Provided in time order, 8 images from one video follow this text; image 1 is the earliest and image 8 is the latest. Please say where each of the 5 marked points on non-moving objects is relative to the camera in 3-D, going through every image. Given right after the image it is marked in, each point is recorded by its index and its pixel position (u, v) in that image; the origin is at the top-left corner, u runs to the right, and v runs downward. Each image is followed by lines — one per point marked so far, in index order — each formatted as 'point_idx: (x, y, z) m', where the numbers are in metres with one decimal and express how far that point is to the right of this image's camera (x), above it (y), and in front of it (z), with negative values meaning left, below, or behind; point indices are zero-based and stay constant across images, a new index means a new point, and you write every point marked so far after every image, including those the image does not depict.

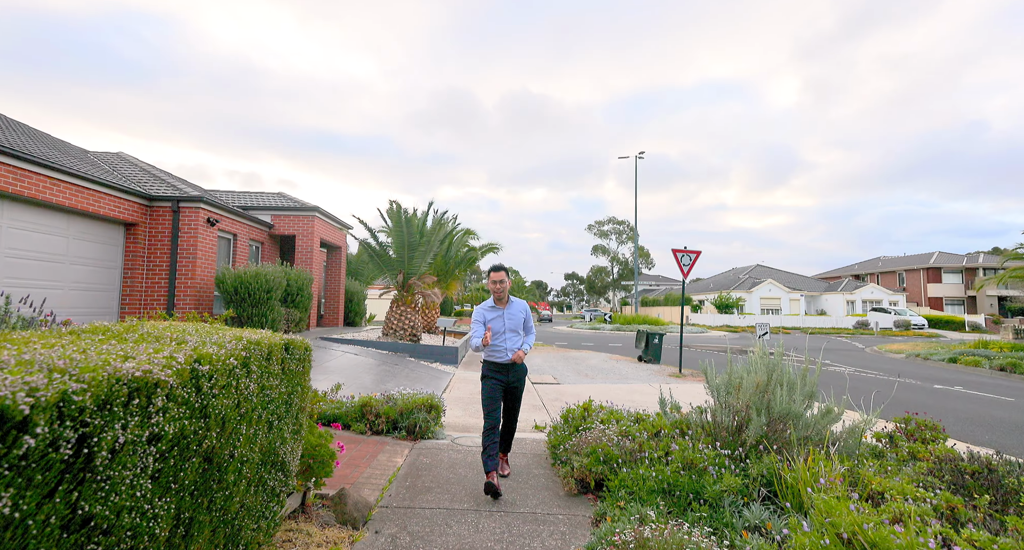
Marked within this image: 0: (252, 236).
0: (-7.0, +1.0, +12.9) m
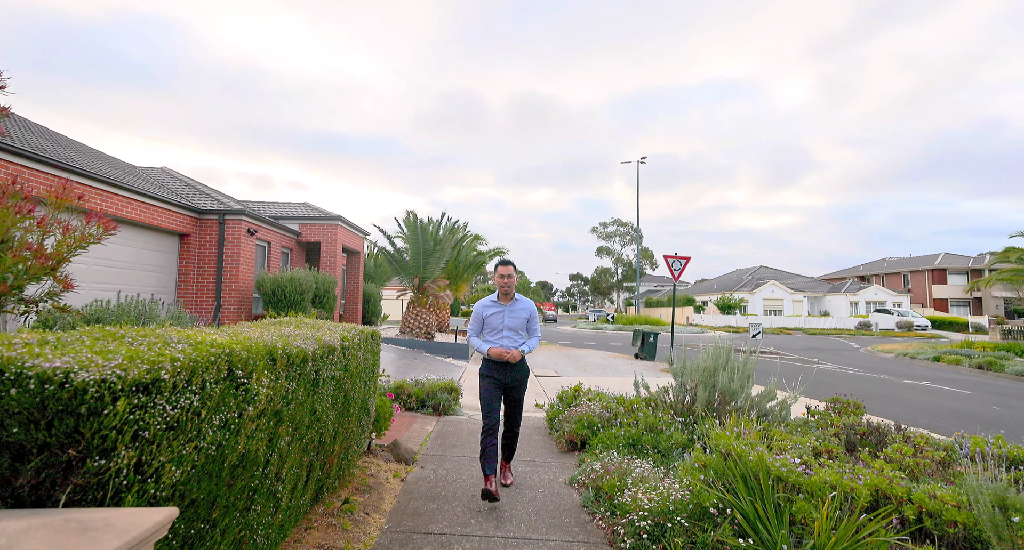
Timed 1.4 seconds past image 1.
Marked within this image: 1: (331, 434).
0: (-6.8, +0.9, +14.3) m
1: (-1.0, -0.9, +2.8) m
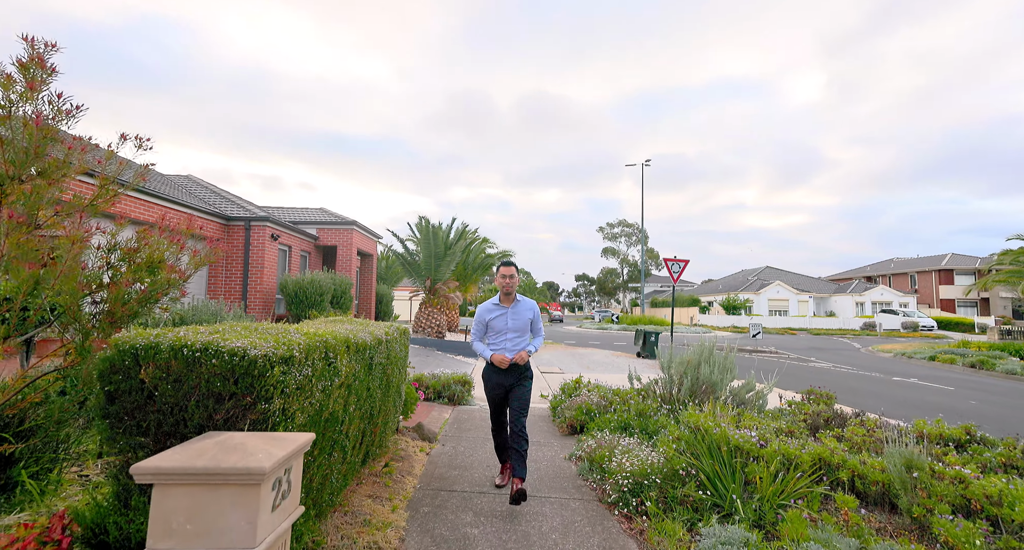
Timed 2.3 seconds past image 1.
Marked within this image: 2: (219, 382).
0: (-6.6, +0.8, +15.1) m
1: (-1.0, -1.0, +3.5) m
2: (-1.2, -0.4, +2.0) m
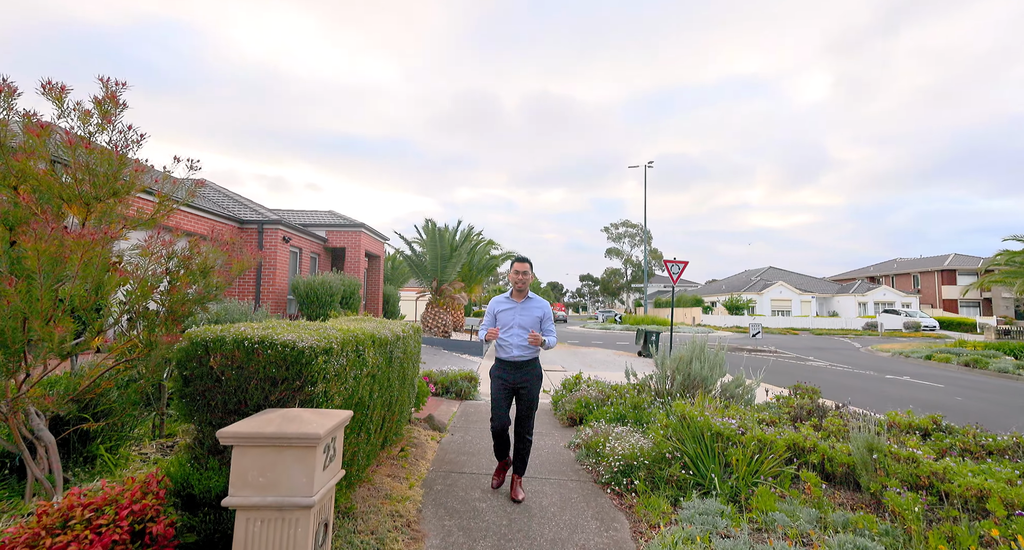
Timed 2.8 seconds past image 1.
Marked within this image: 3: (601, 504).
0: (-6.5, +0.8, +15.6) m
1: (-0.9, -1.0, +3.9) m
2: (-1.2, -0.5, +2.4) m
3: (+0.7, -1.7, +3.7) m
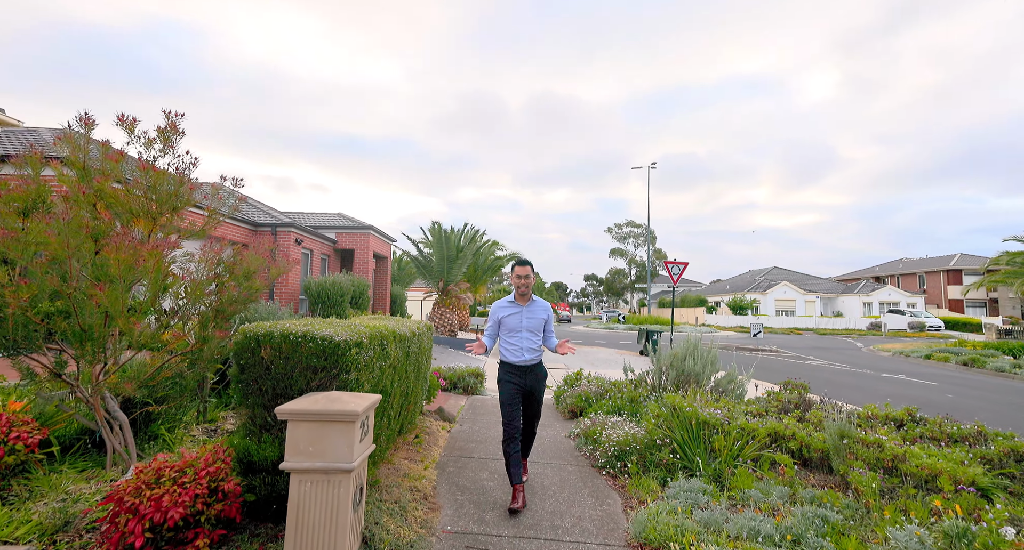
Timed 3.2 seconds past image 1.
0: (-6.3, +0.8, +16.0) m
1: (-0.9, -1.0, +4.3) m
2: (-1.1, -0.5, +2.8) m
3: (+0.7, -1.8, +4.1) m
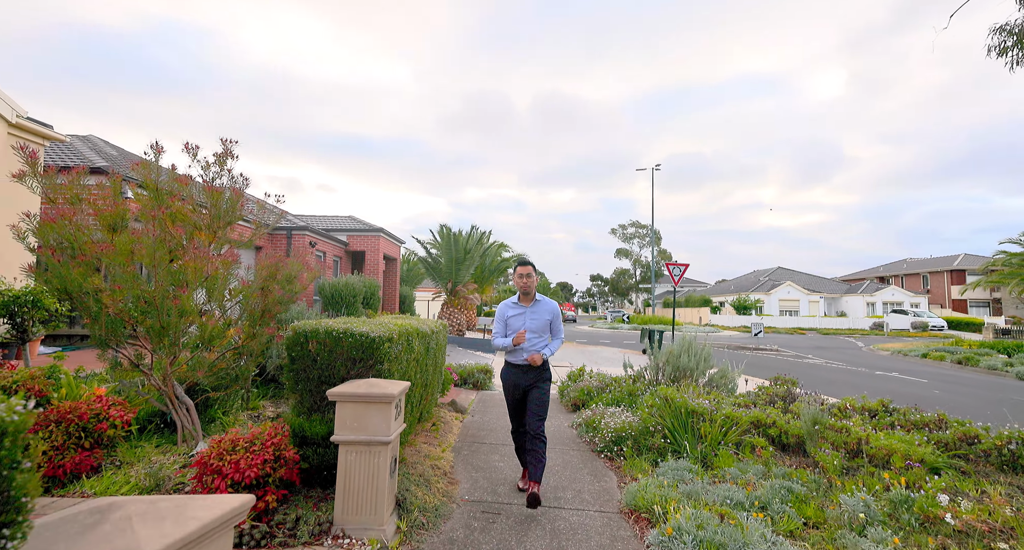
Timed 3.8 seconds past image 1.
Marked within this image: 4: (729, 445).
0: (-6.1, +0.7, +16.6) m
1: (-0.8, -1.1, +4.9) m
2: (-1.1, -0.5, +3.3) m
3: (+0.8, -1.8, +4.5) m
4: (+2.0, -1.6, +4.5) m
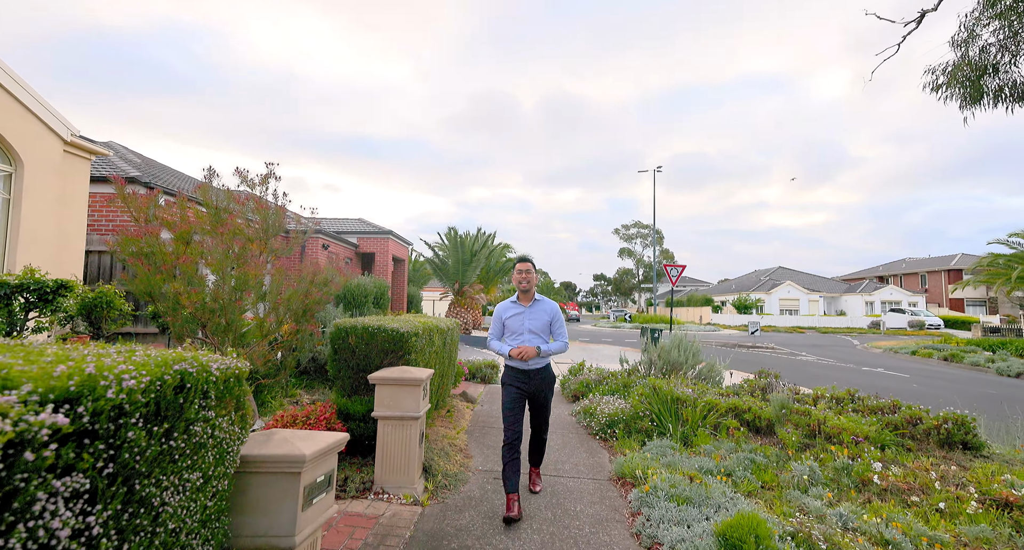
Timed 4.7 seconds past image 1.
0: (-6.0, +0.7, +17.3) m
1: (-0.8, -1.1, +5.5) m
2: (-1.0, -0.6, +4.0) m
3: (+0.9, -1.8, +5.2) m
4: (+2.1, -1.6, +5.1) m
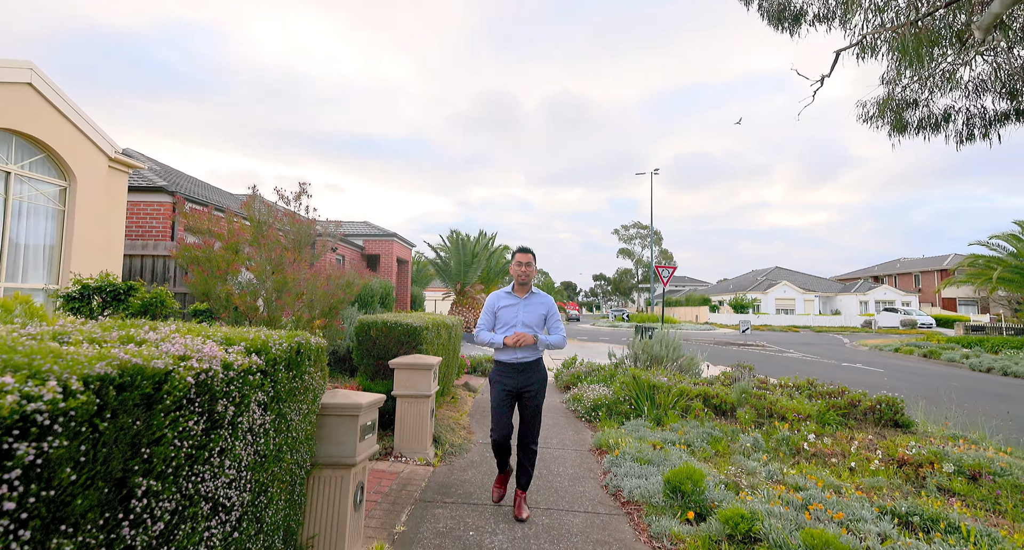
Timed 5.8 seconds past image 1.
0: (-6.0, +0.7, +18.1) m
1: (-0.8, -1.1, +6.3) m
2: (-1.1, -0.6, +4.8) m
3: (+0.8, -1.9, +6.0) m
4: (+2.1, -1.7, +5.9) m
